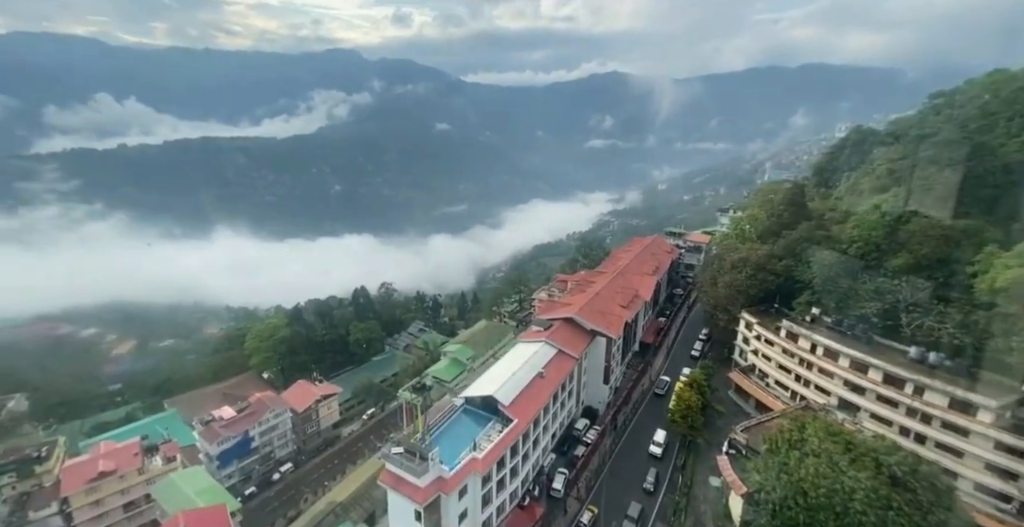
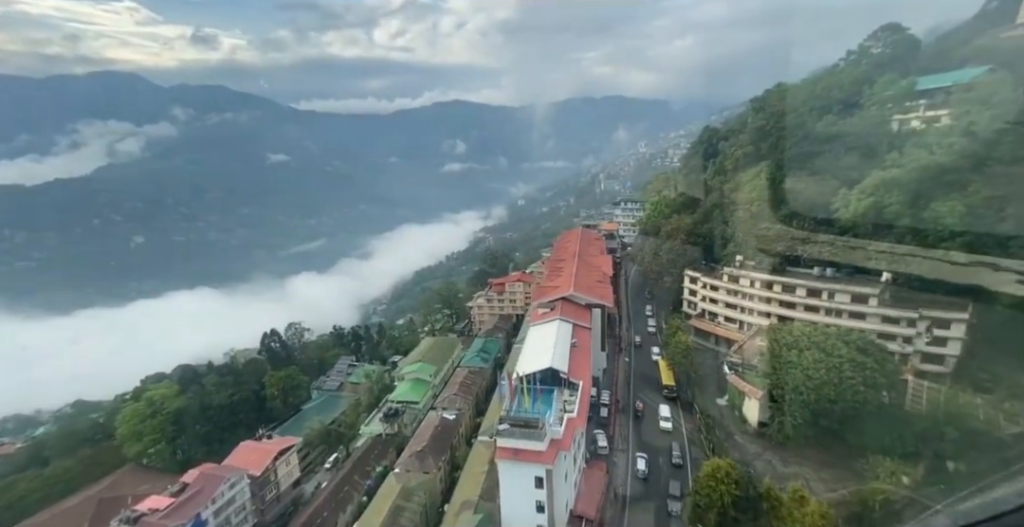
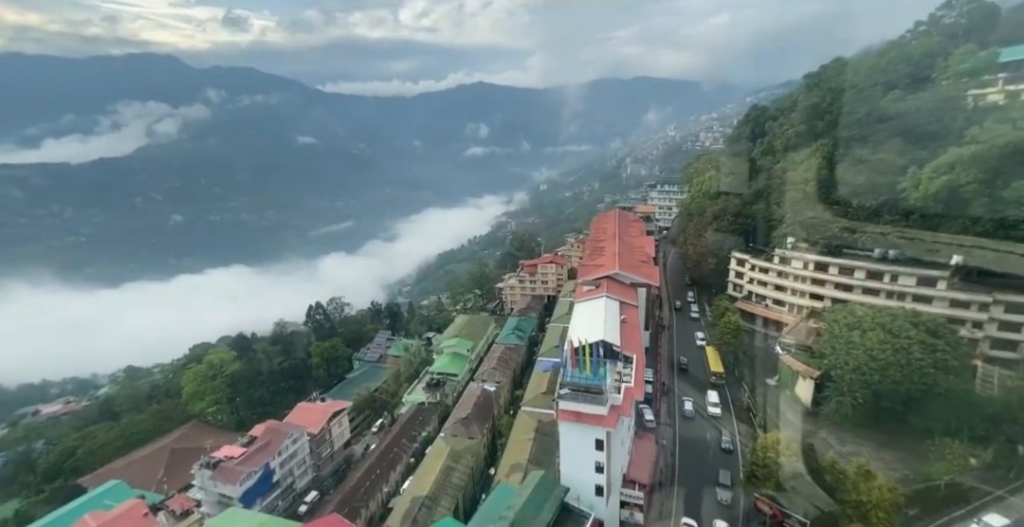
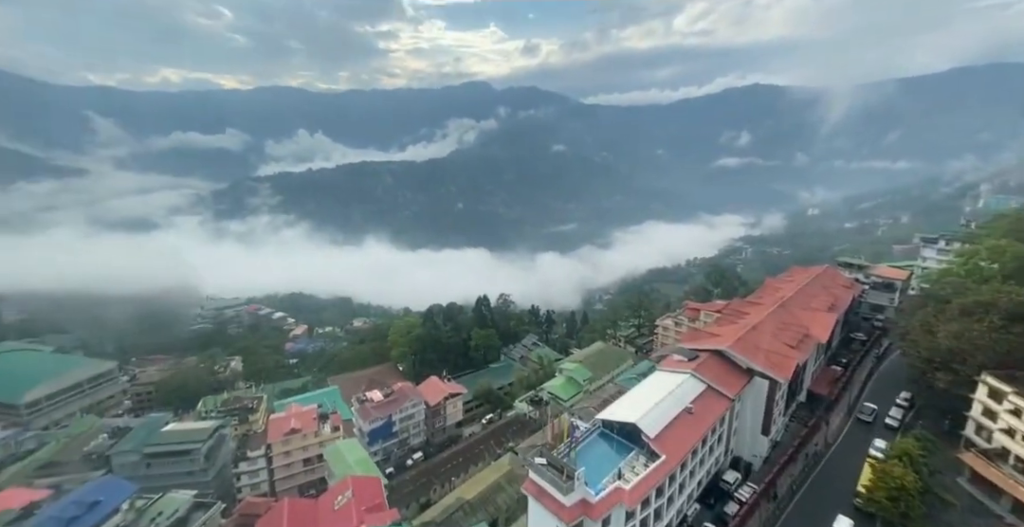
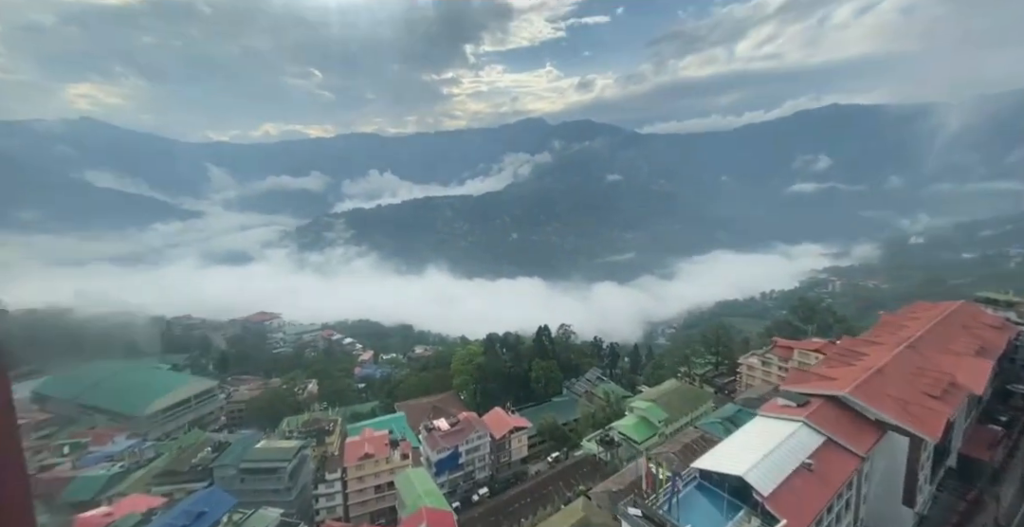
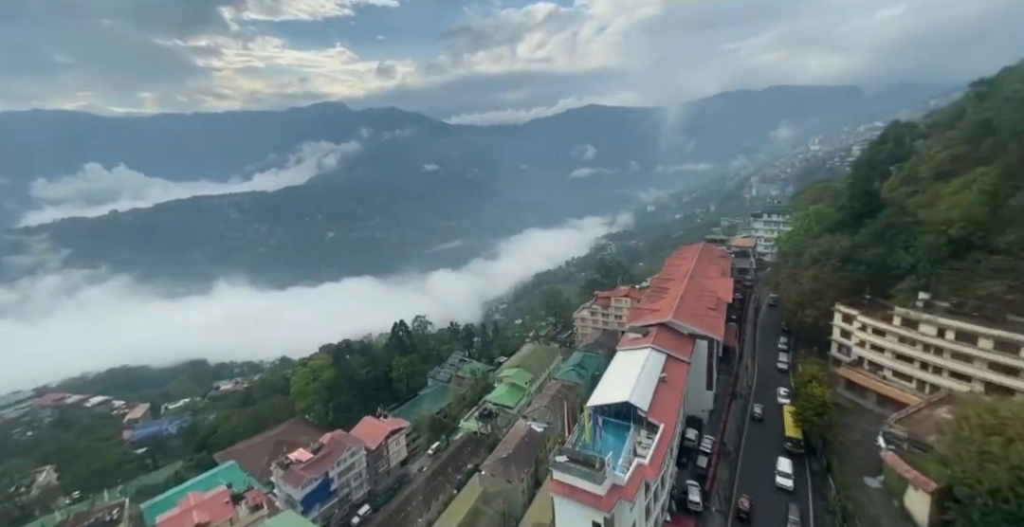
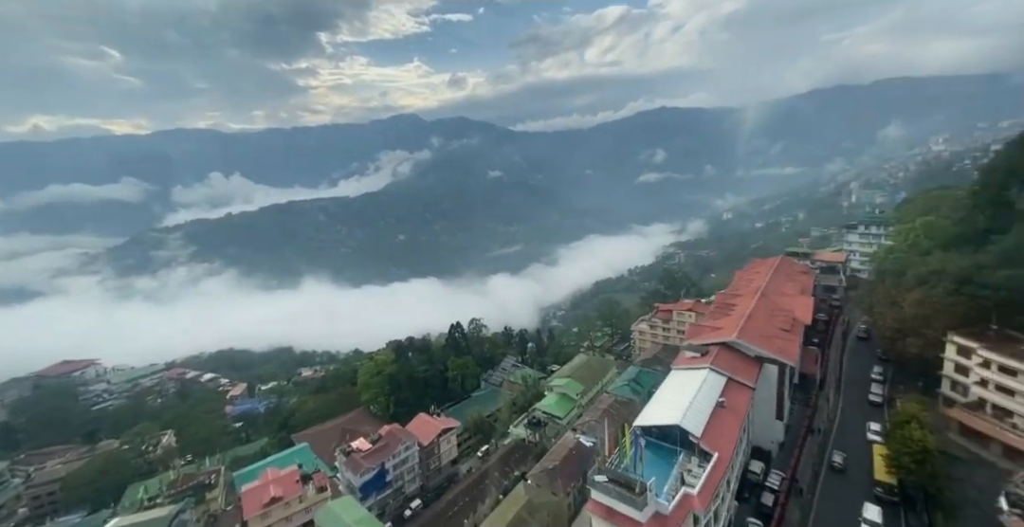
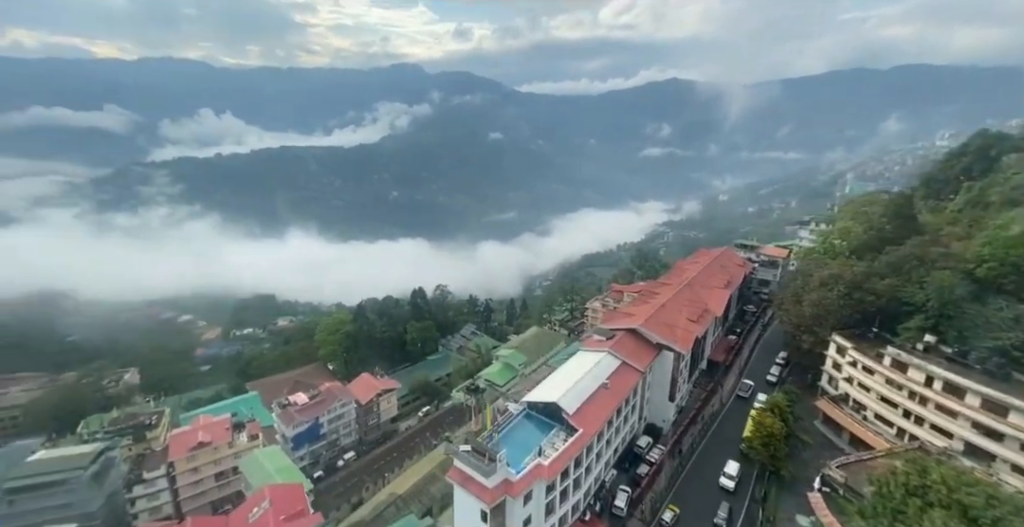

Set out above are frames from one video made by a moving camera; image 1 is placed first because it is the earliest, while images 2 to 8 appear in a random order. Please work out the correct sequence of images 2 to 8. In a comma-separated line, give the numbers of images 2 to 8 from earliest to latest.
8, 4, 5, 7, 6, 2, 3
